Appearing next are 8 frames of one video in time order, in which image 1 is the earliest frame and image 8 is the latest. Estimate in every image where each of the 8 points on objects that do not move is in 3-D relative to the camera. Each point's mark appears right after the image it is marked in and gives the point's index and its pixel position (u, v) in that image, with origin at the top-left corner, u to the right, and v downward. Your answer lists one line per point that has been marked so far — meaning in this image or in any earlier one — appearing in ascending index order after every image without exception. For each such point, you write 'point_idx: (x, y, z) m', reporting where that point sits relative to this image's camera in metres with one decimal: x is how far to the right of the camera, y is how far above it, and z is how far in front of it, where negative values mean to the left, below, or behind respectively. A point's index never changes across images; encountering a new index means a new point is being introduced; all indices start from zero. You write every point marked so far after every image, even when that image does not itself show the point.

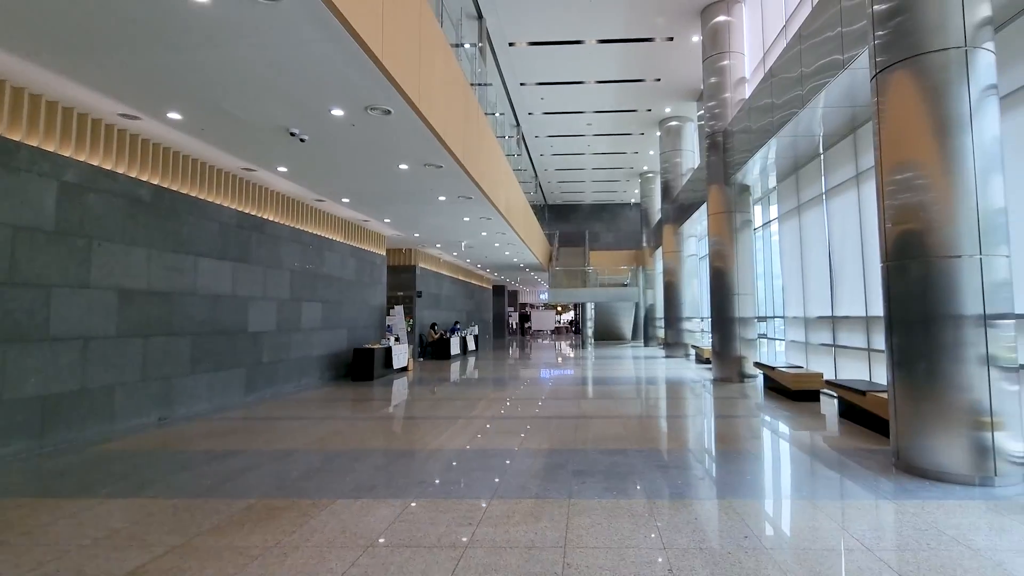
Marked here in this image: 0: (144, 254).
0: (-4.9, +0.5, +7.6) m
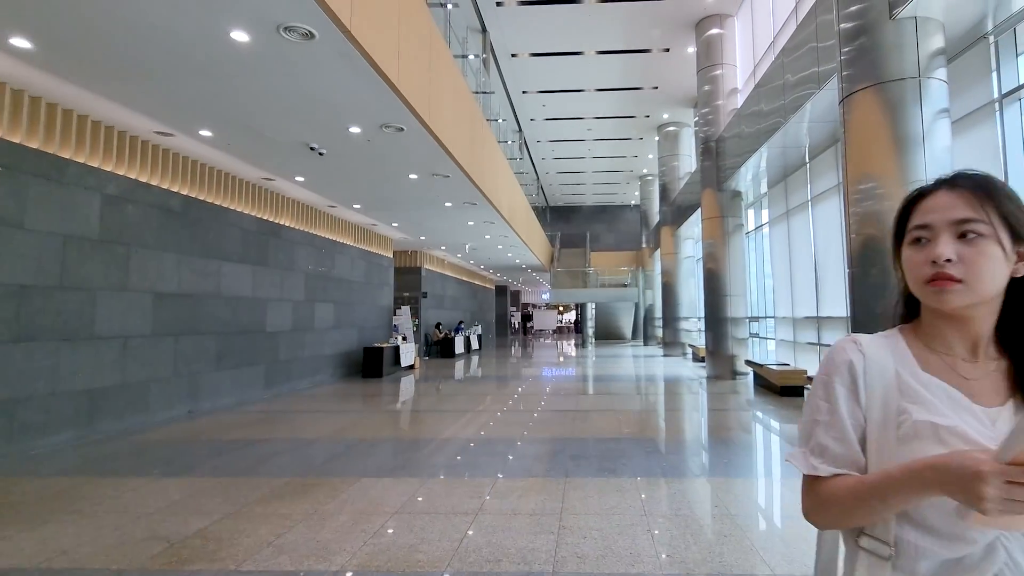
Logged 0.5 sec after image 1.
0: (-4.9, +0.4, +8.3) m
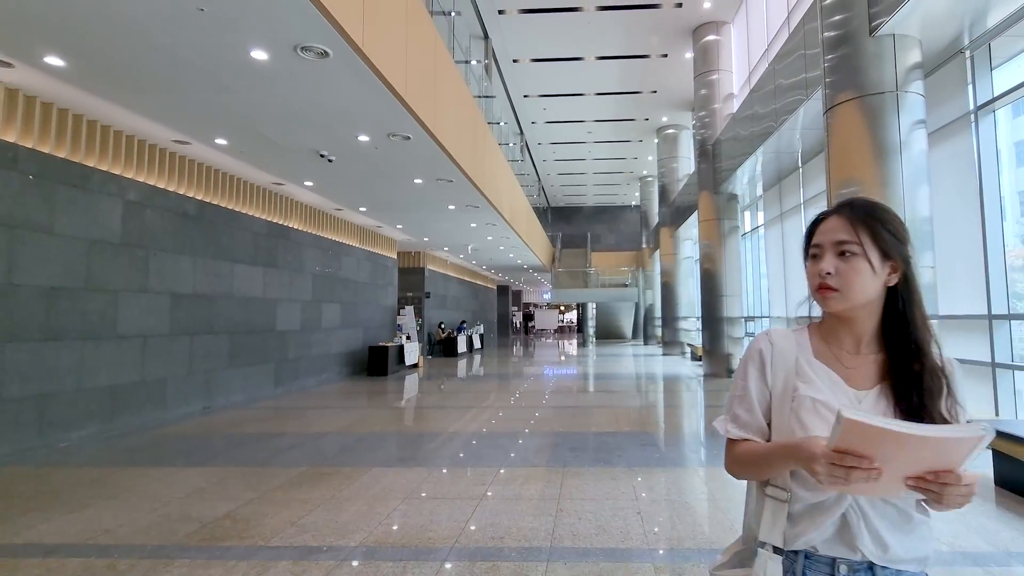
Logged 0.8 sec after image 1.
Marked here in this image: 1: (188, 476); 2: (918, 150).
0: (-4.9, +0.4, +8.6) m
1: (-3.0, -1.8, +5.3) m
2: (+4.2, +1.5, +5.9) m
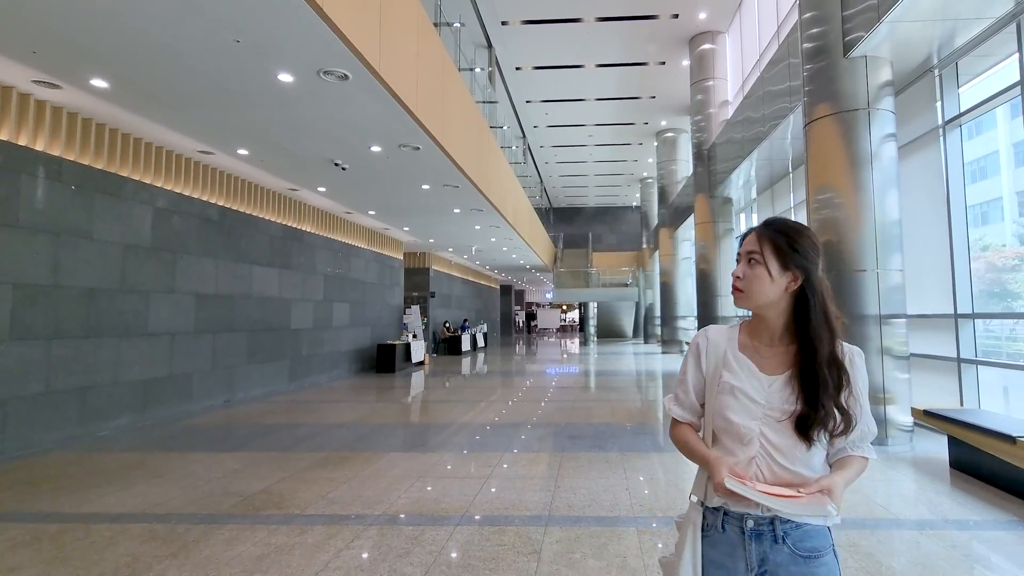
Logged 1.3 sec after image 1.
0: (-4.8, +0.4, +9.2) m
1: (-3.0, -1.8, +5.9) m
2: (+4.3, +1.4, +6.5) m
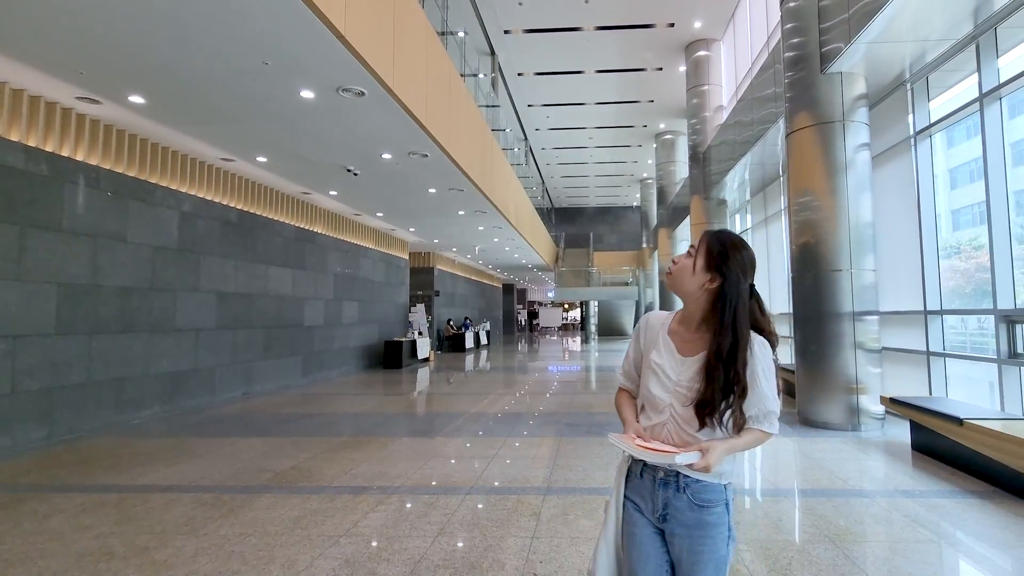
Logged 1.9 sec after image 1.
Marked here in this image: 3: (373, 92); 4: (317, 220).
0: (-4.8, +0.4, +9.8) m
1: (-3.0, -1.8, +6.4) m
2: (+4.3, +1.5, +7.0) m
3: (-1.6, +2.3, +6.6) m
4: (-4.3, +1.5, +12.6) m
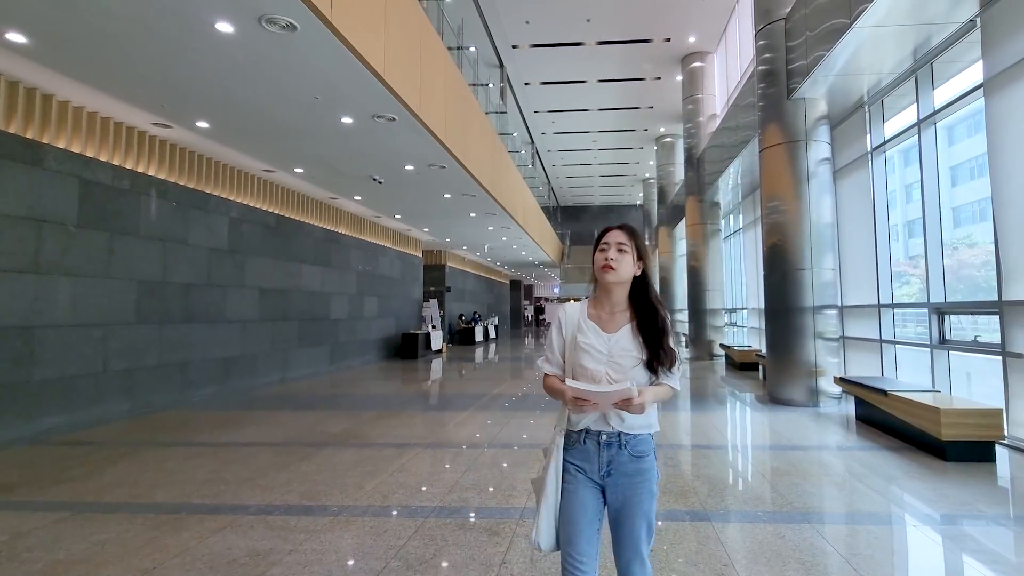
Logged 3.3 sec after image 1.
0: (-4.6, +0.5, +11.0) m
1: (-2.9, -1.7, +7.6) m
2: (+4.4, +1.5, +8.1) m
3: (-1.5, +2.3, +7.7) m
4: (-4.2, +1.6, +13.8) m
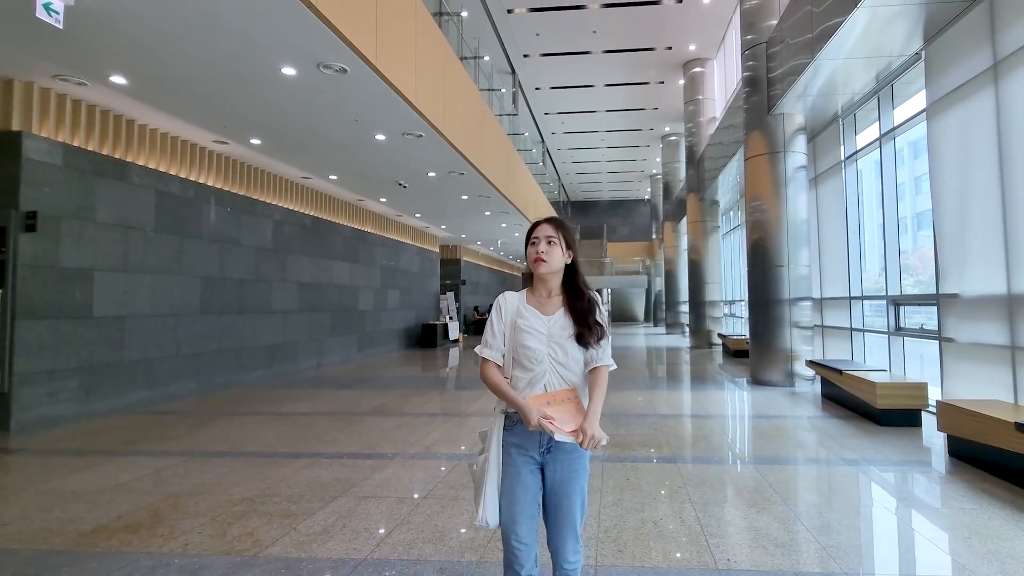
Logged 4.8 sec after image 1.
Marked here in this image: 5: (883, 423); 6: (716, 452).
0: (-4.4, +0.6, +12.2) m
1: (-2.7, -1.7, +8.9) m
2: (+4.6, +1.6, +9.1) m
3: (-1.3, +2.4, +8.9) m
4: (-3.8, +1.8, +15.0) m
5: (+4.1, -1.5, +6.3) m
6: (+2.0, -1.6, +5.7) m
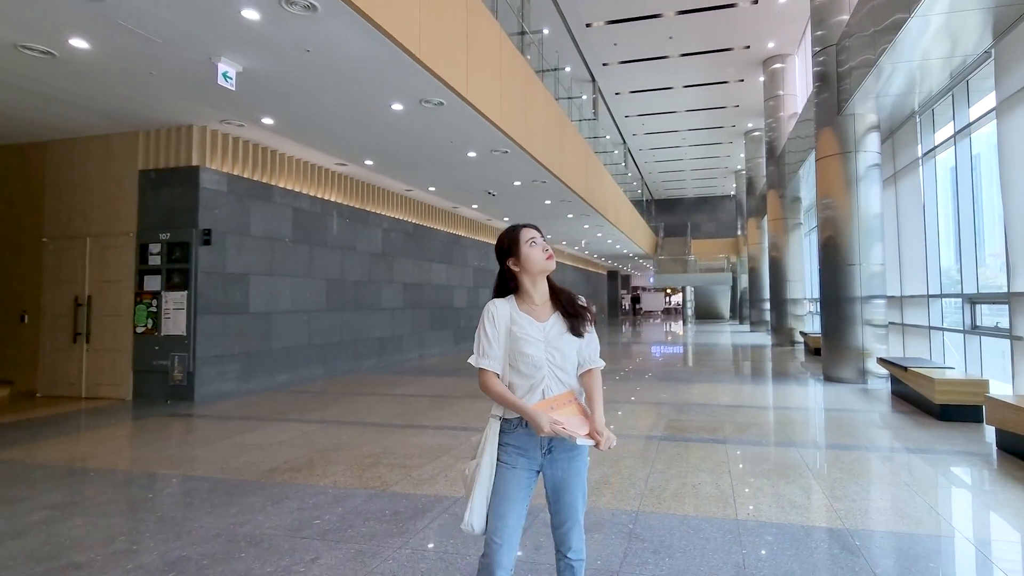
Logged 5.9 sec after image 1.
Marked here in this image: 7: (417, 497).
0: (-2.5, +0.6, +13.7) m
1: (-1.3, -1.7, +10.2) m
2: (+5.9, +1.6, +9.3) m
3: (0.0, +2.4, +9.9) m
4: (-1.5, +1.8, +16.4) m
5: (+5.0, -1.5, +6.6) m
6: (+2.9, -1.7, +6.3) m
7: (-0.7, -1.6, +4.4) m
